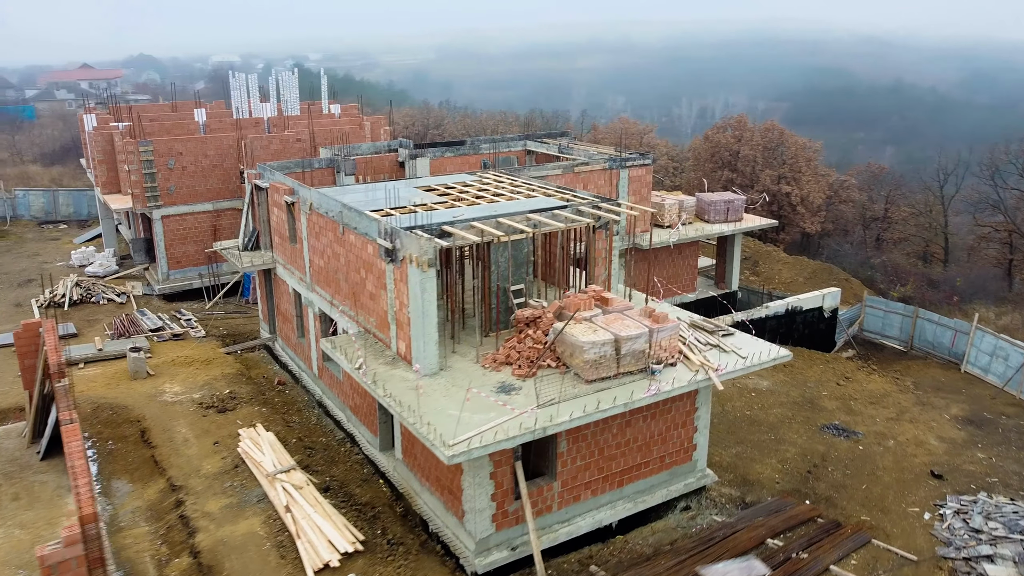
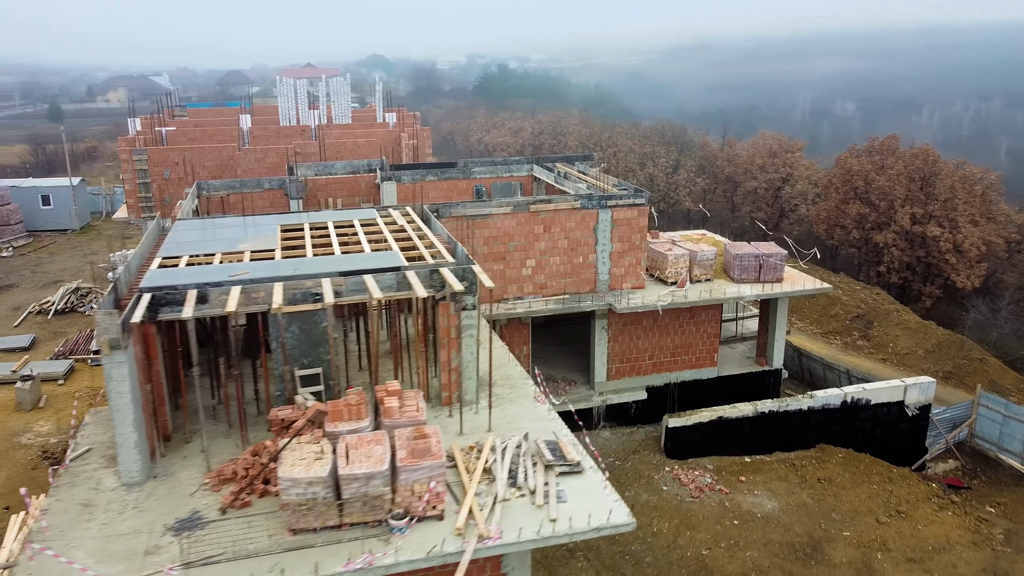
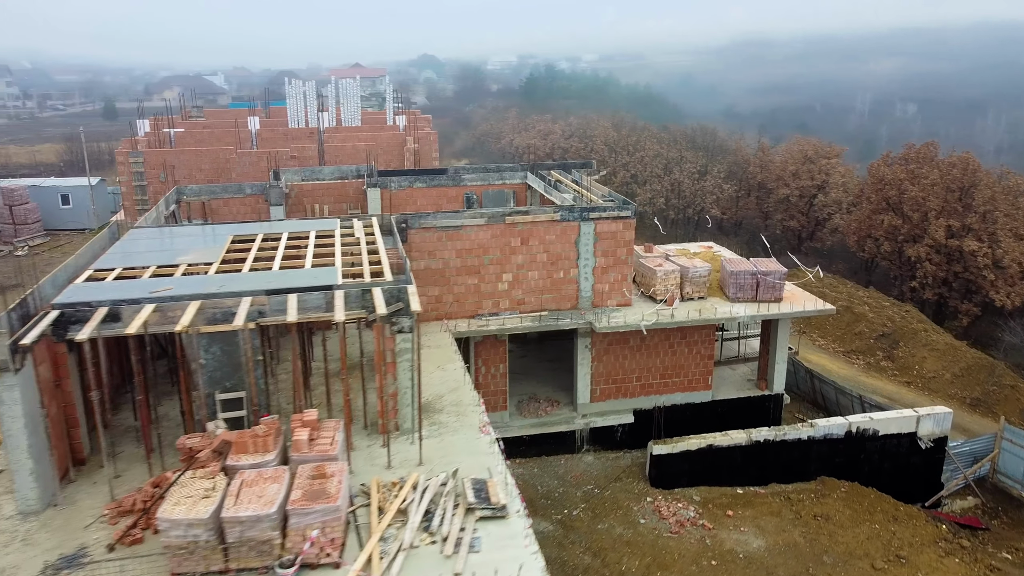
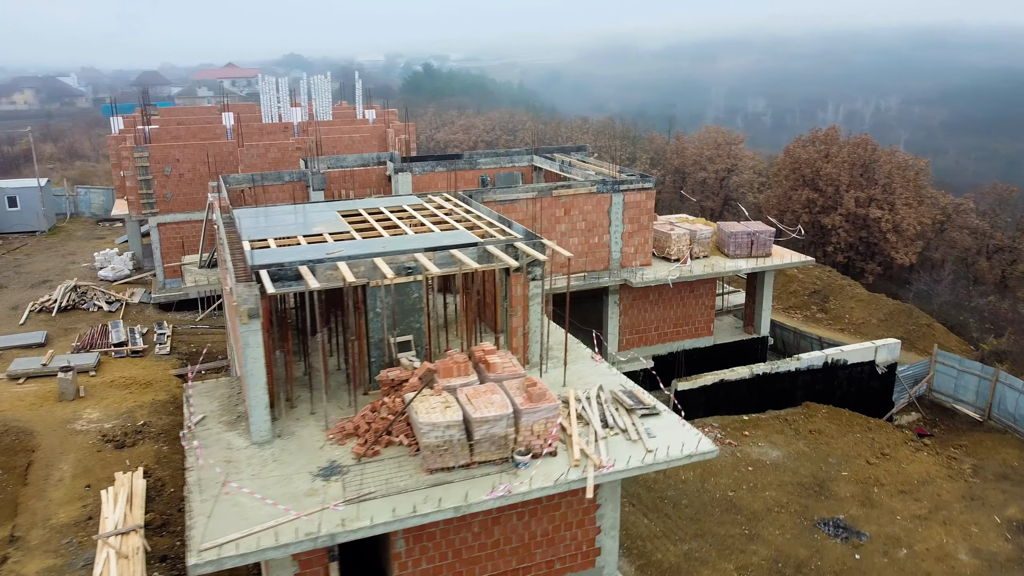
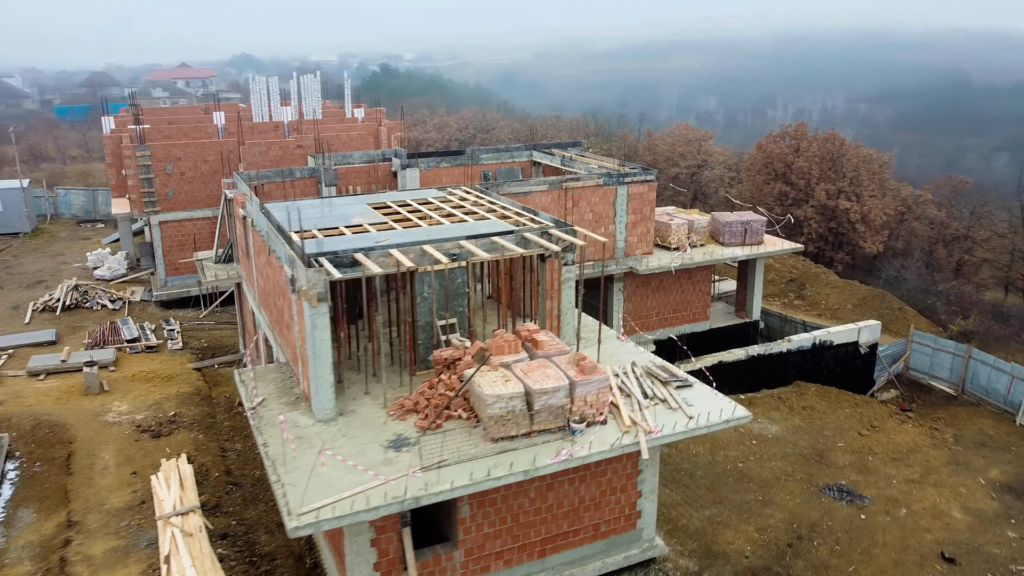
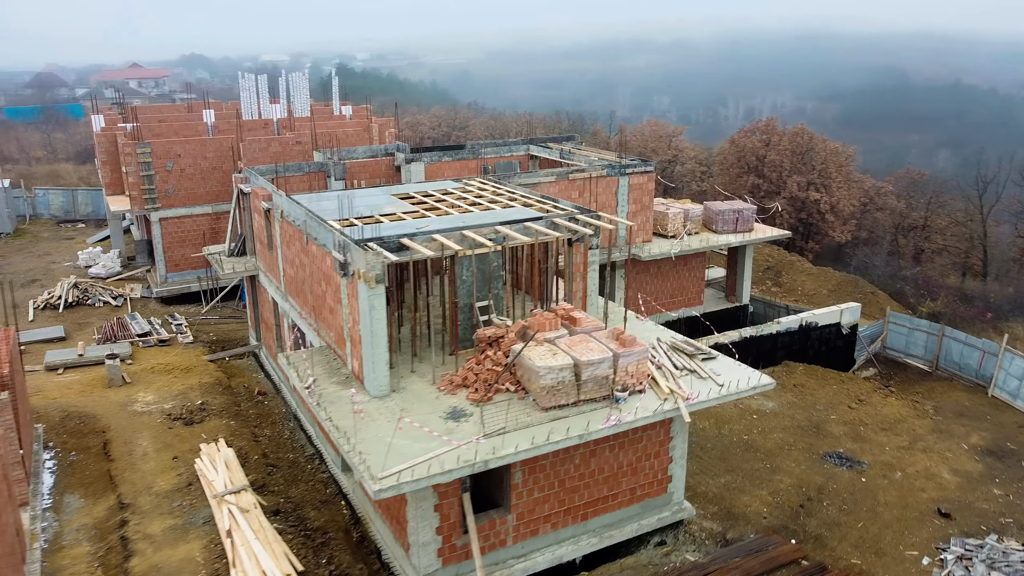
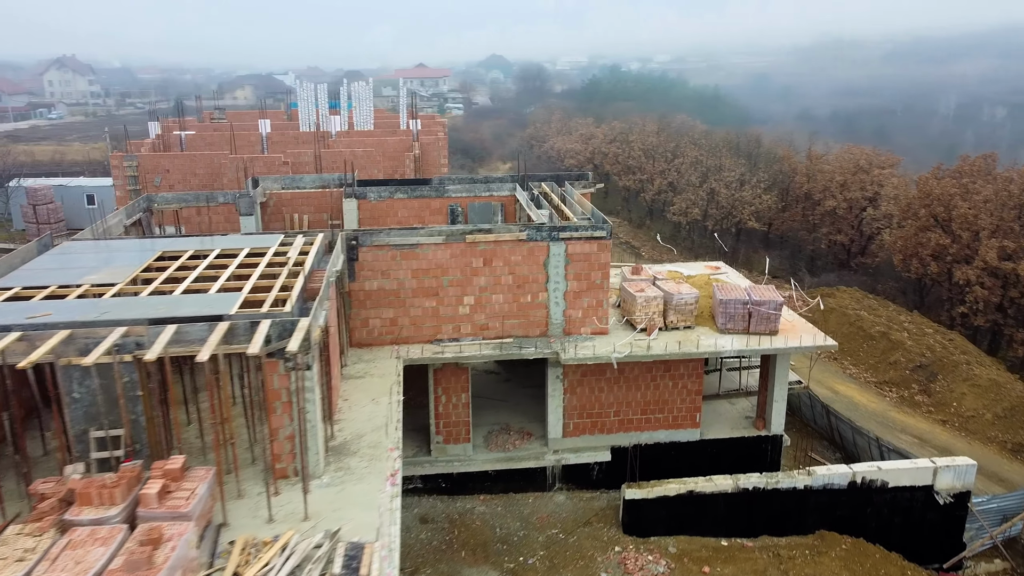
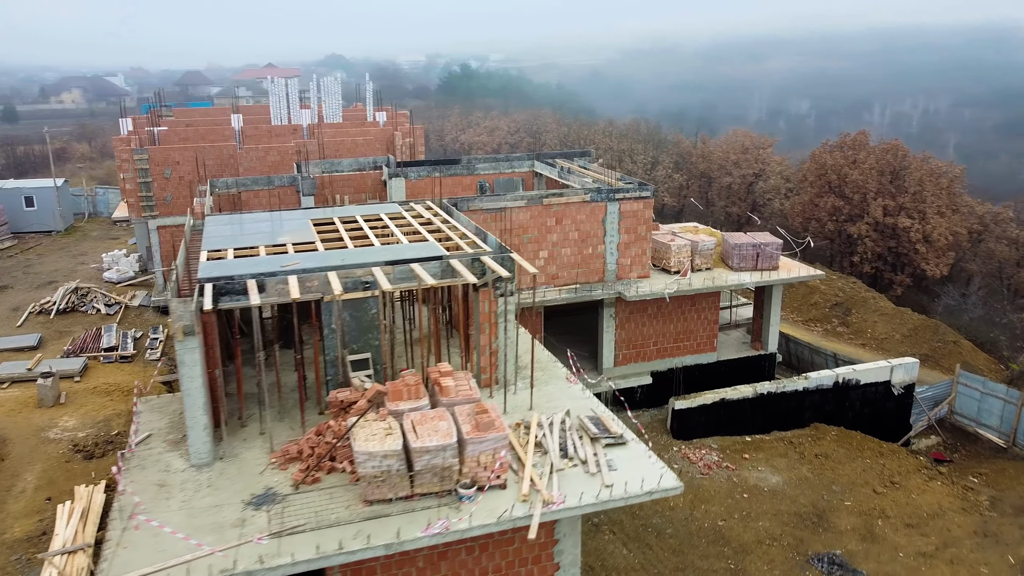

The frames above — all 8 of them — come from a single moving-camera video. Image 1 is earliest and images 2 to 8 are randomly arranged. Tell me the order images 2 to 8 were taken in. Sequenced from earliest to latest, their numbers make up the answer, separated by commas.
6, 5, 4, 8, 2, 3, 7
